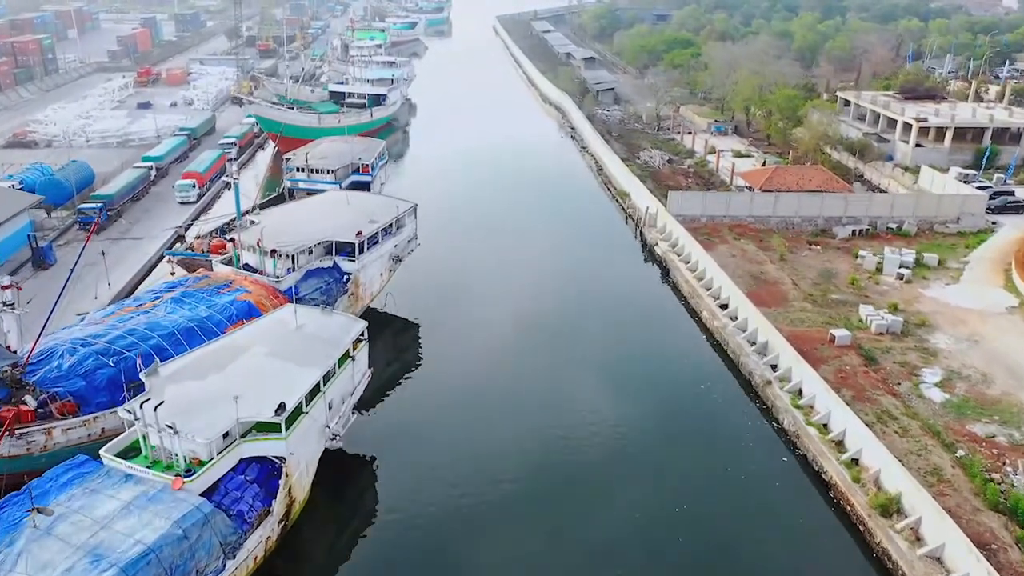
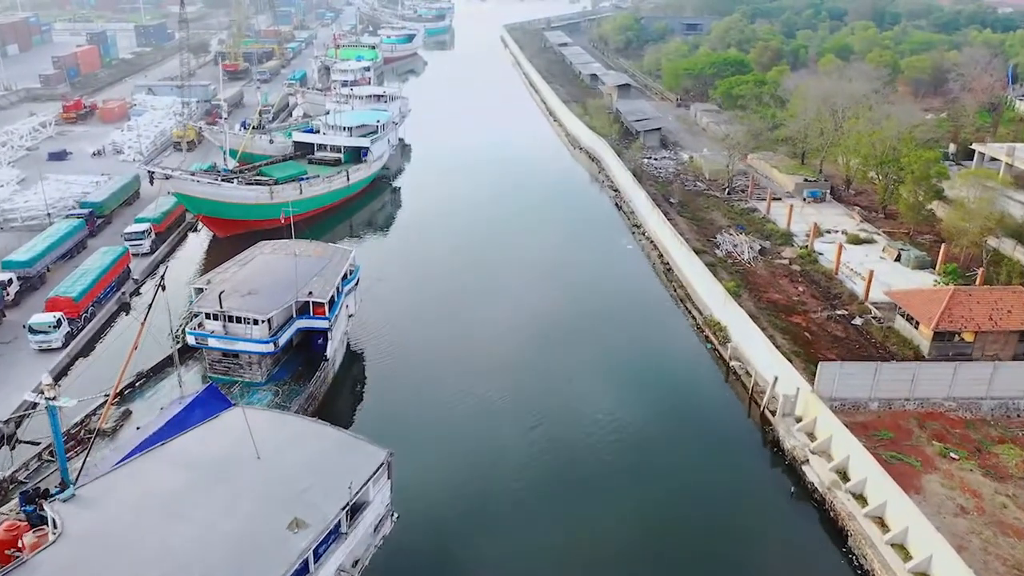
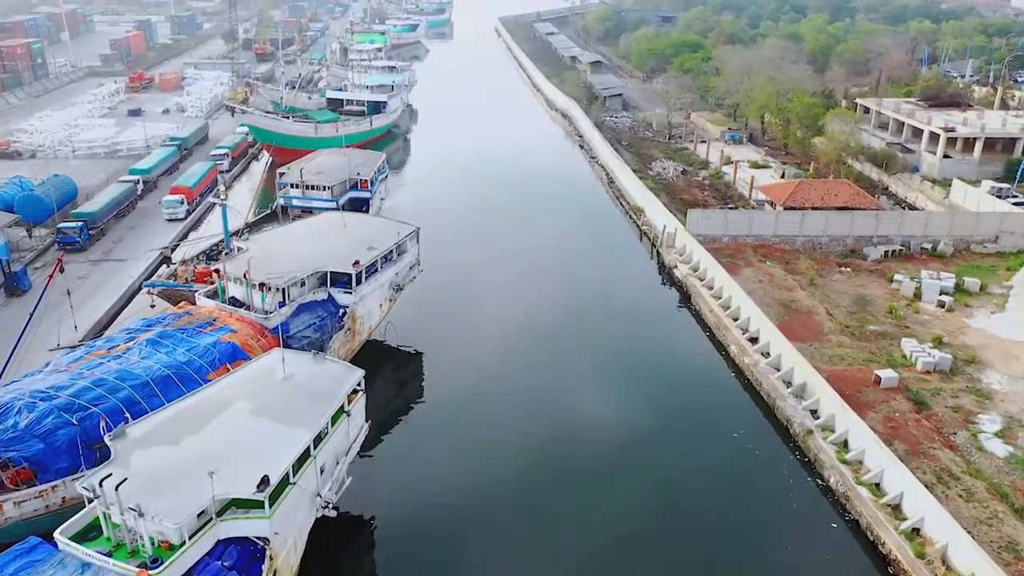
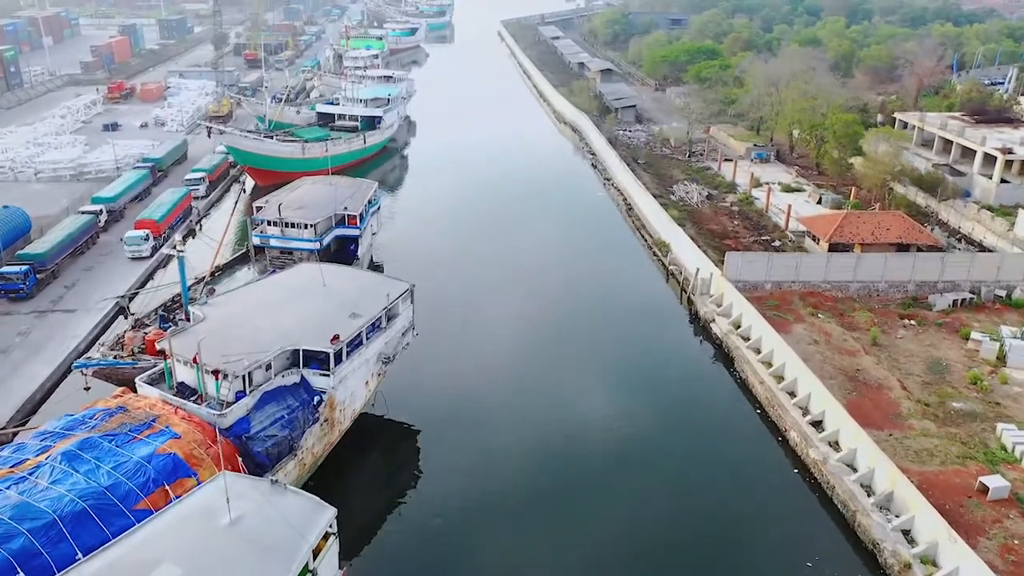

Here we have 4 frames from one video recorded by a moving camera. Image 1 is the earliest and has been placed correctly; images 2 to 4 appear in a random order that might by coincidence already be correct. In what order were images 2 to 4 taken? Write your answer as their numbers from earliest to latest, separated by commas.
3, 4, 2
